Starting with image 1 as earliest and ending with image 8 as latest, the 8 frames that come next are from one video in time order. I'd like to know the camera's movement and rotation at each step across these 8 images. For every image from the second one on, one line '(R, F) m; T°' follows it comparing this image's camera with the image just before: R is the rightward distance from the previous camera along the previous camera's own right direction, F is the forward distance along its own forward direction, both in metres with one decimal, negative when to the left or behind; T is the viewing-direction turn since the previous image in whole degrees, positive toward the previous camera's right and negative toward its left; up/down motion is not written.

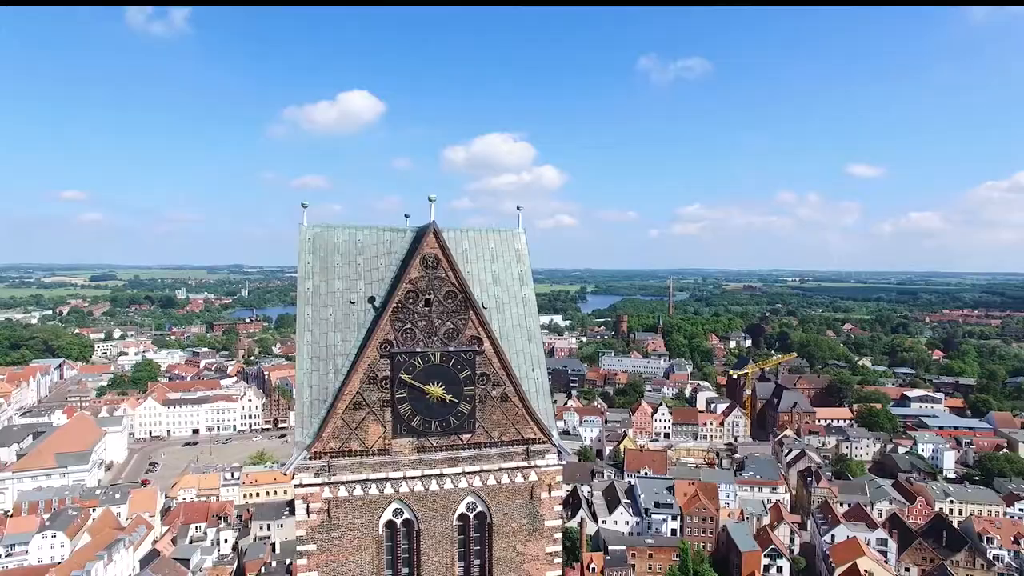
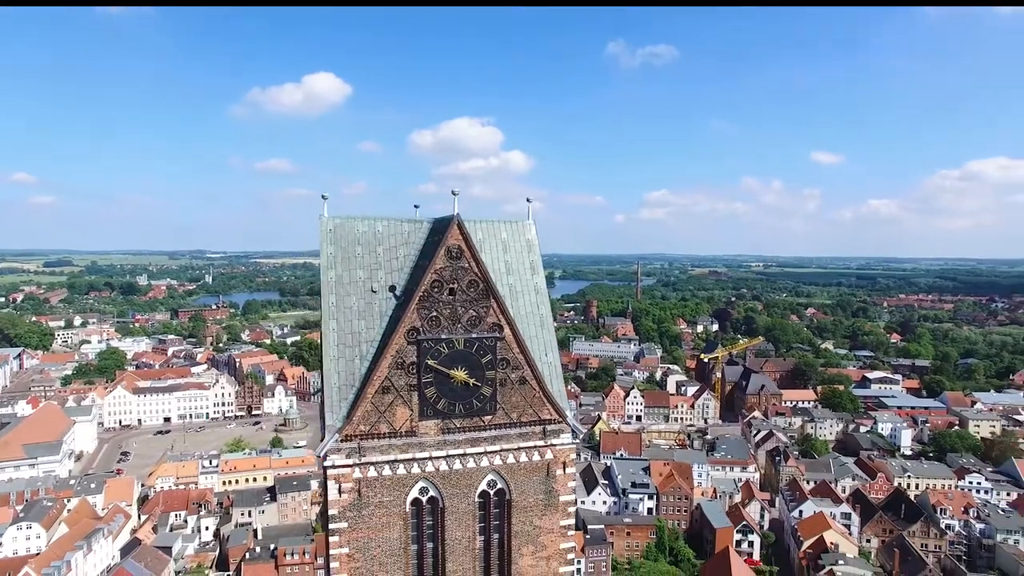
(-0.8, -0.5) m; +3°
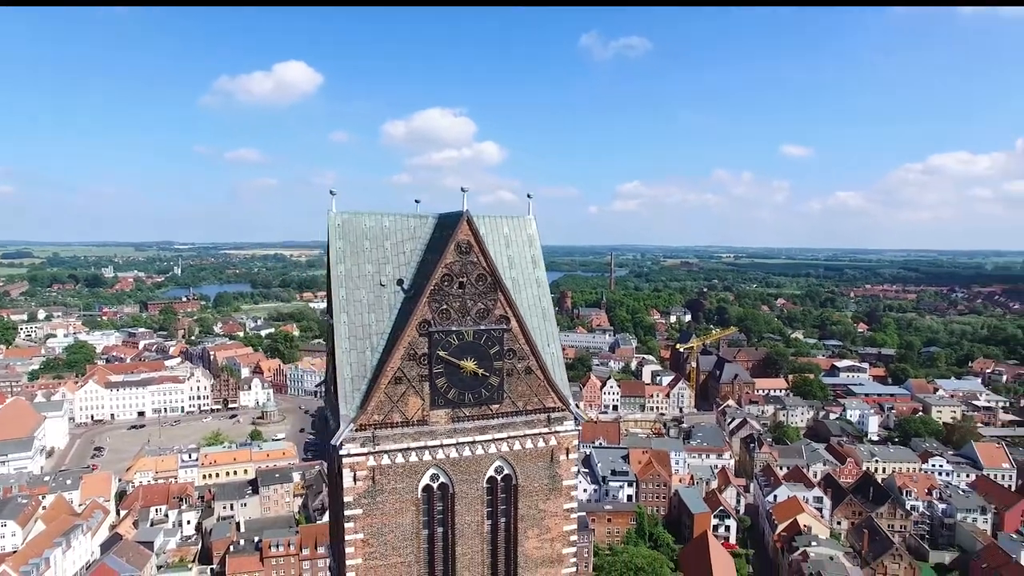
(-0.5, -0.3) m; +2°
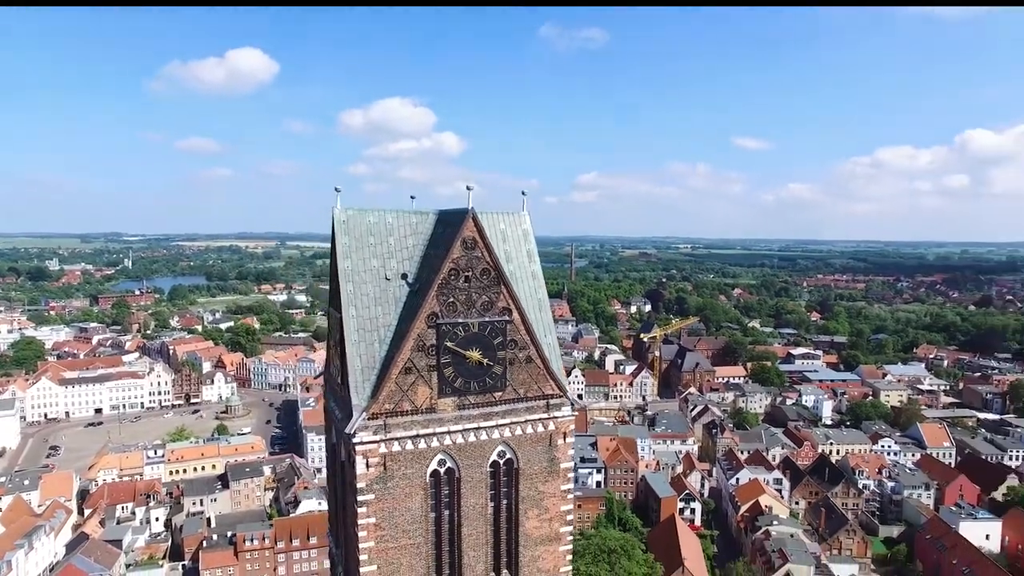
(-0.7, -0.5) m; +4°
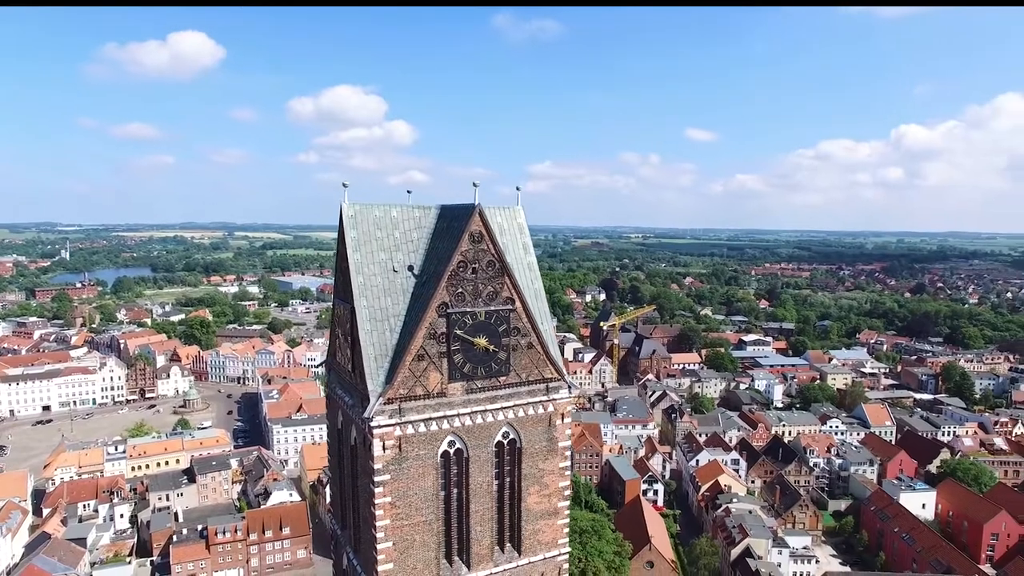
(-0.8, -0.6) m; +4°
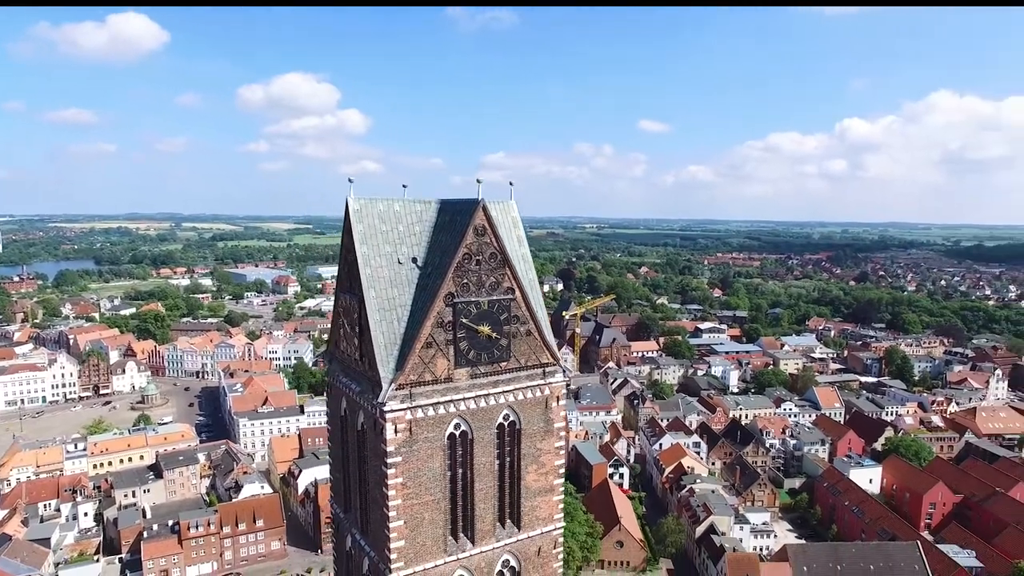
(-0.8, -0.6) m; +4°
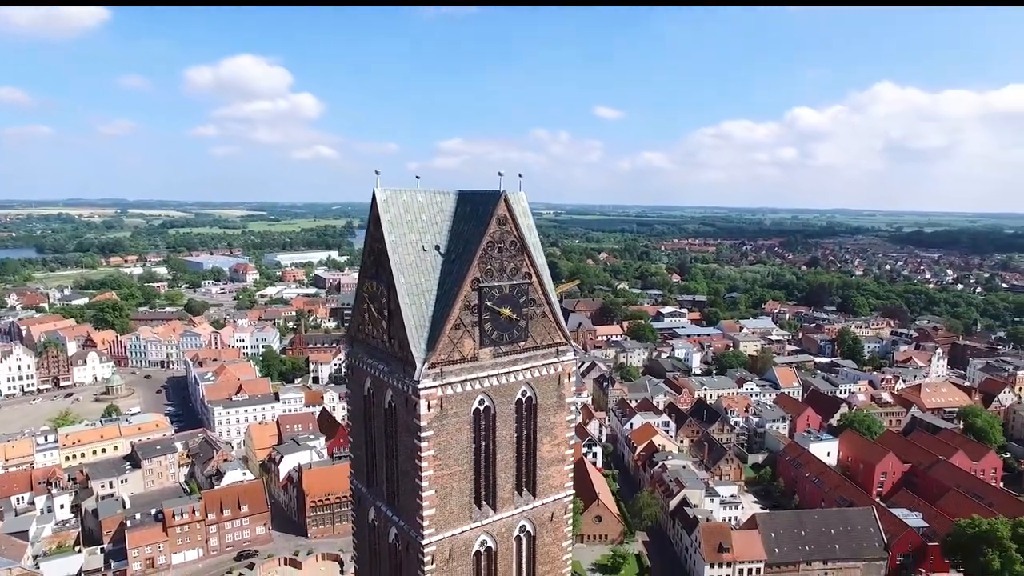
(-1.2, -0.9) m; +4°
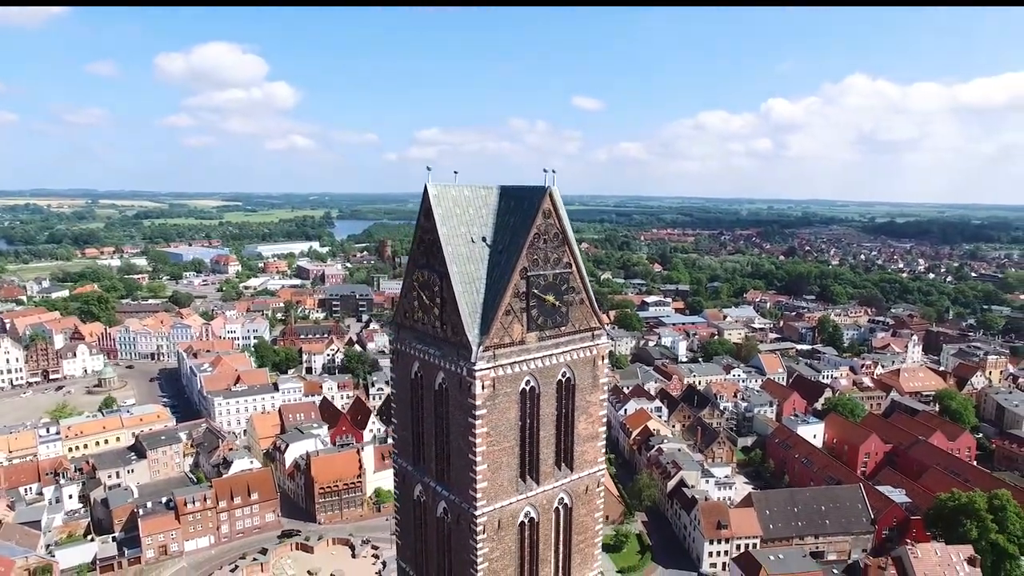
(-1.4, -0.9) m; +2°
